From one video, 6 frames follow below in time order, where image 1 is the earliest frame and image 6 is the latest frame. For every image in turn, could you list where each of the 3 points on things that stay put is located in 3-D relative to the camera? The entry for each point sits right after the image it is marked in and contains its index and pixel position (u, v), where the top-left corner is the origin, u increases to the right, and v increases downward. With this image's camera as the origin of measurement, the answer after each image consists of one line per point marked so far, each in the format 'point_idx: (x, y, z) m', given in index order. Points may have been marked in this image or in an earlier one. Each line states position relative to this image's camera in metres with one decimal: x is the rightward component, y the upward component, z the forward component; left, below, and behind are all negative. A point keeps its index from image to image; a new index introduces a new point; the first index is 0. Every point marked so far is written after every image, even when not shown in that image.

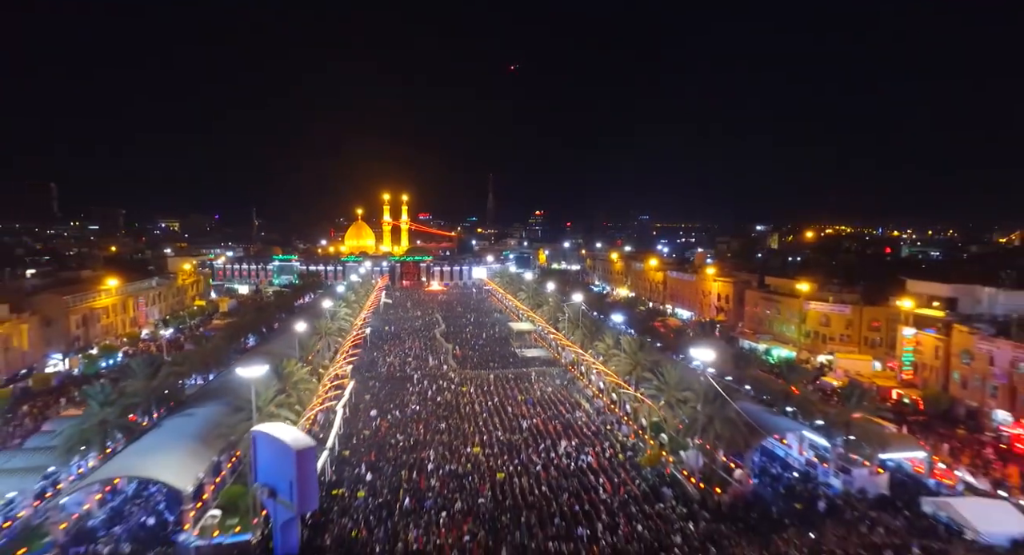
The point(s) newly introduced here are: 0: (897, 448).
0: (+4.7, -2.1, +7.0) m
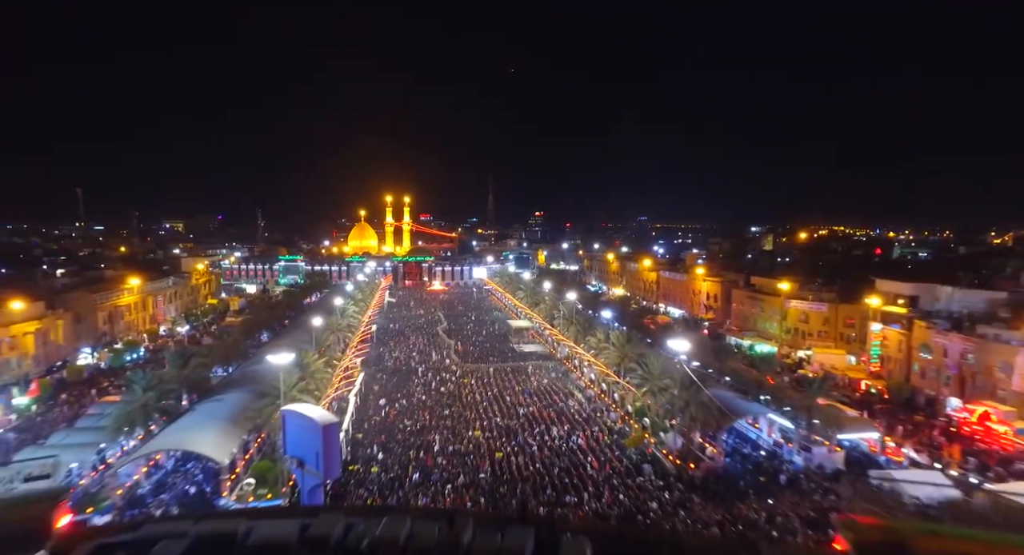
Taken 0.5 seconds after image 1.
0: (+4.7, -2.1, +7.8) m
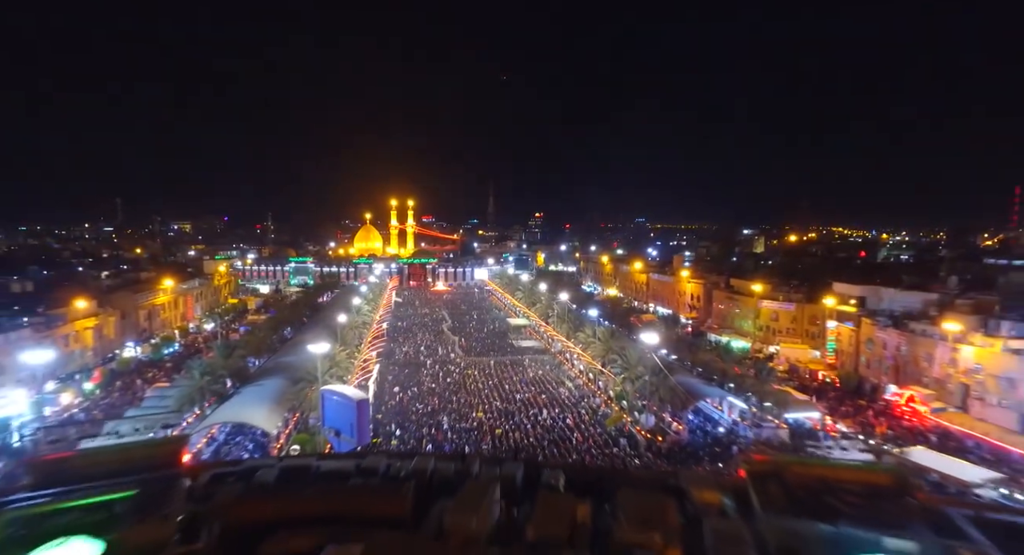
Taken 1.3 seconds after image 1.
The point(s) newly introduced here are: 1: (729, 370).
0: (+4.6, -2.1, +9.2) m
1: (+4.3, -1.8, +11.1) m
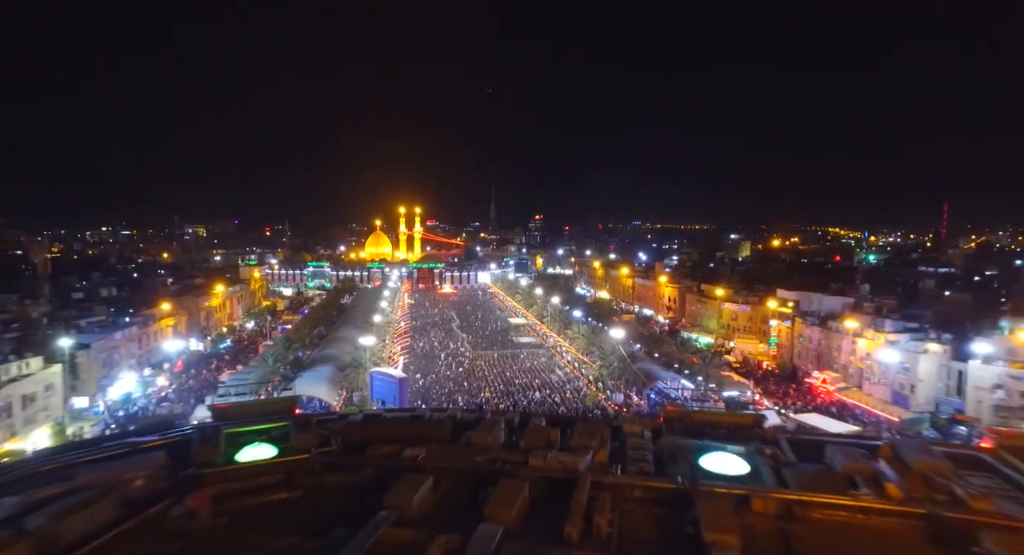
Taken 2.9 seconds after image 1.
0: (+4.6, -2.3, +11.9) m
1: (+4.3, -2.0, +13.8) m
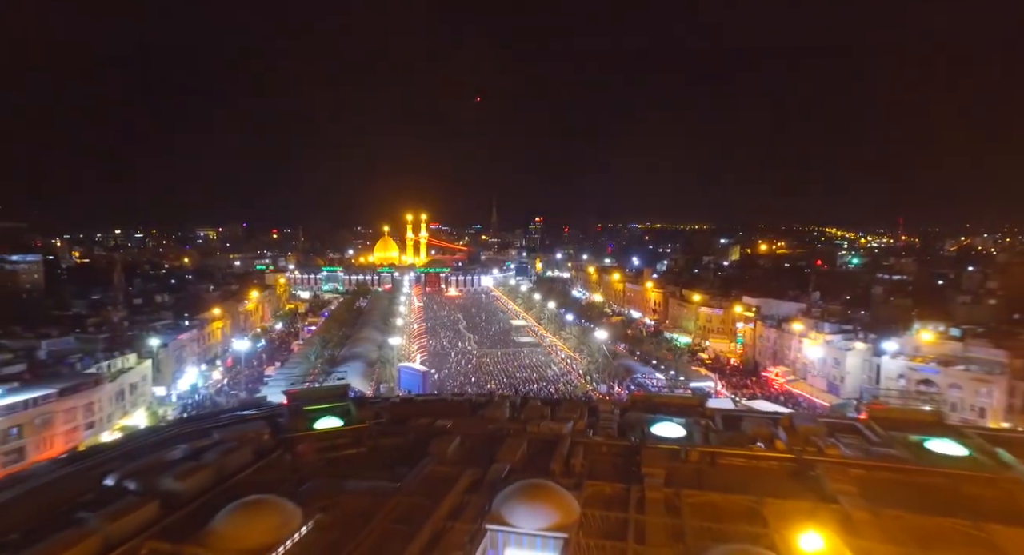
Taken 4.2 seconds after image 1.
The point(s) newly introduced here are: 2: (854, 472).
0: (+4.7, -2.6, +14.2) m
1: (+4.3, -2.2, +16.1) m
2: (+4.0, -2.2, +6.6) m
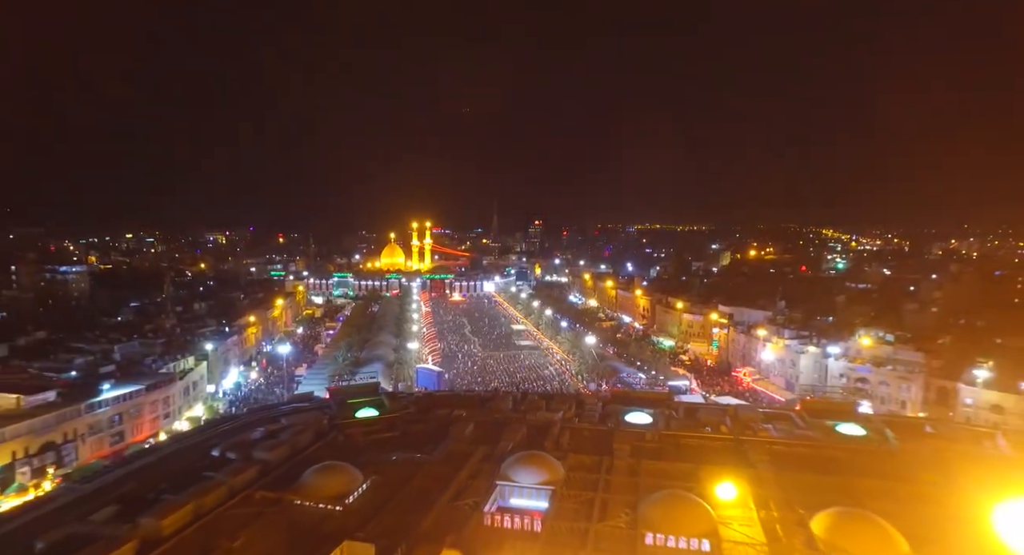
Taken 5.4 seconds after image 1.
0: (+4.7, -2.9, +16.3) m
1: (+4.4, -2.6, +18.2) m
2: (+4.0, -2.6, +8.7) m
